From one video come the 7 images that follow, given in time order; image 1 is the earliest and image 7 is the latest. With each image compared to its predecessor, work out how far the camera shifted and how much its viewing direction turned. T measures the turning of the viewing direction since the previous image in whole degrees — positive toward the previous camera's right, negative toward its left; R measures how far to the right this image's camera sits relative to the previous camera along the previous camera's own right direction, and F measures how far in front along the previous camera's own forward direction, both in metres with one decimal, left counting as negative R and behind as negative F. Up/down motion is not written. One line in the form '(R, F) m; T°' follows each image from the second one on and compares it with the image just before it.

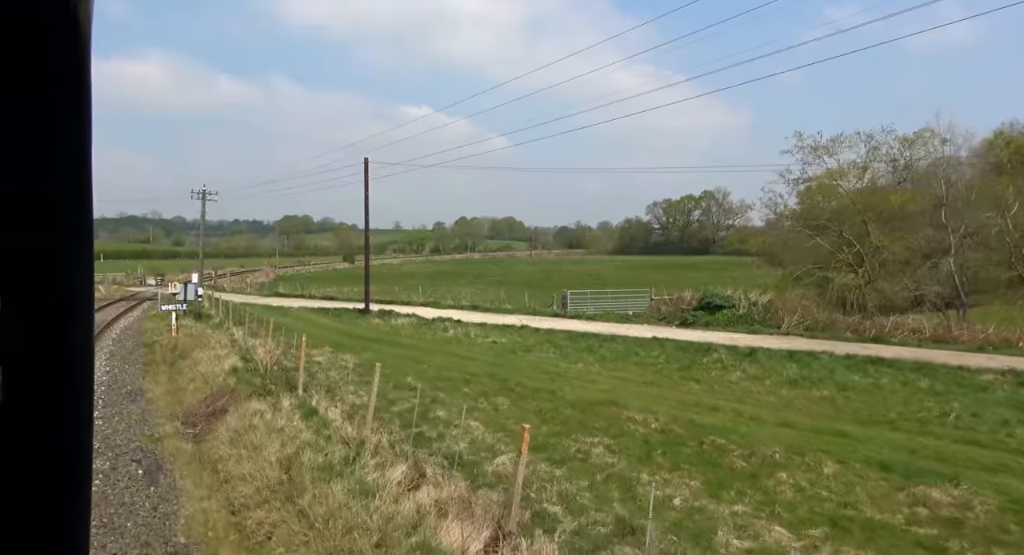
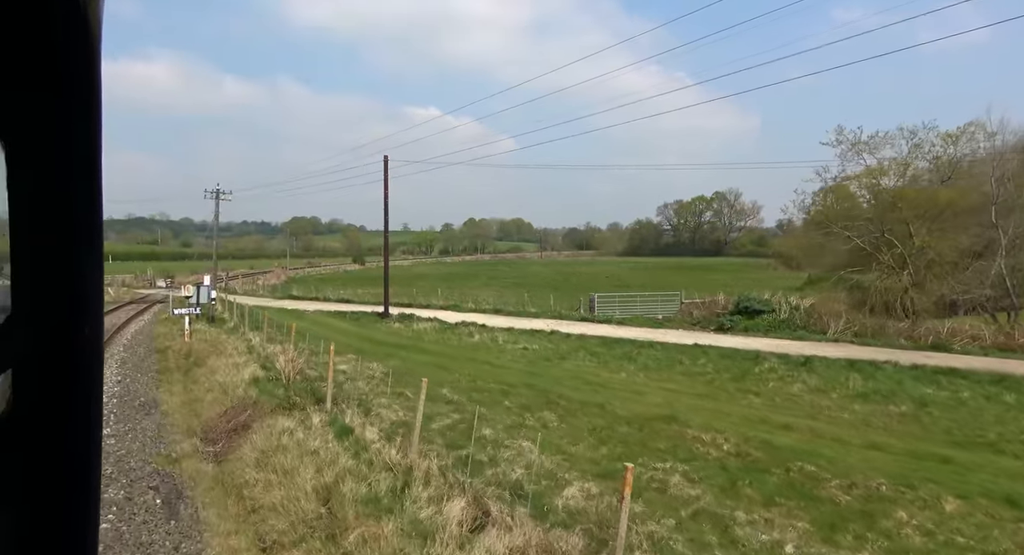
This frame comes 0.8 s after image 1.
(-0.8, +1.1) m; -1°
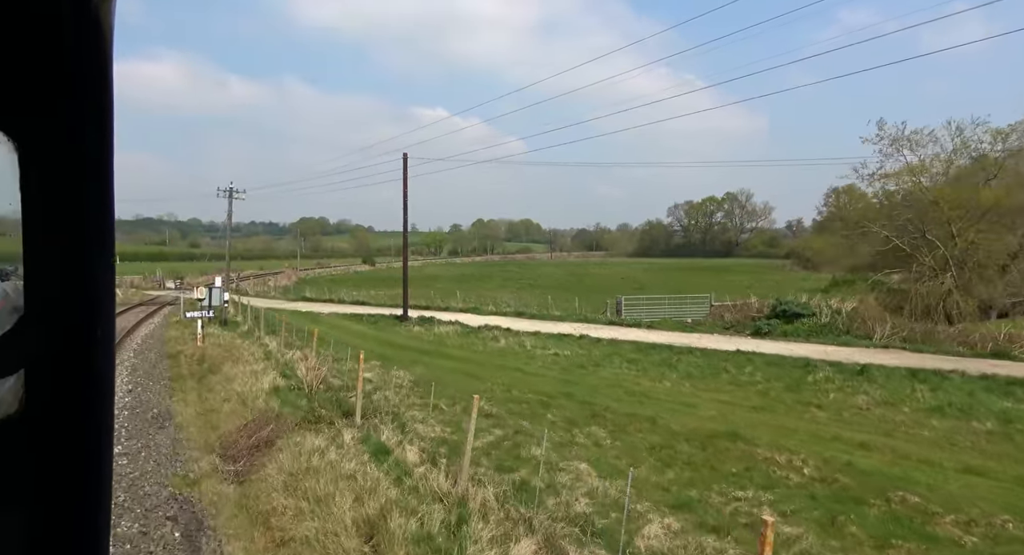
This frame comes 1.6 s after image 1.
(-0.7, +1.0) m; -1°
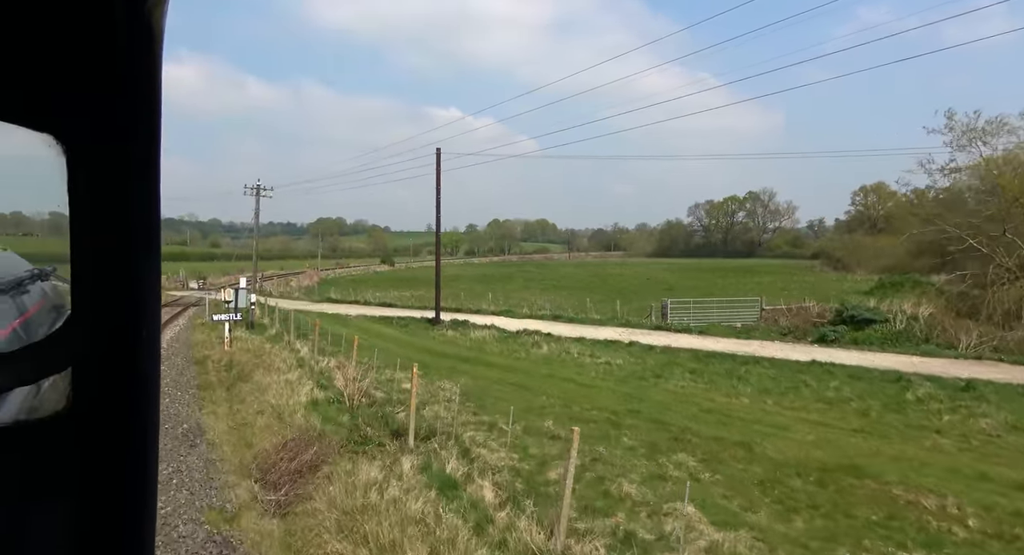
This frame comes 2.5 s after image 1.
(-0.9, +1.5) m; -1°
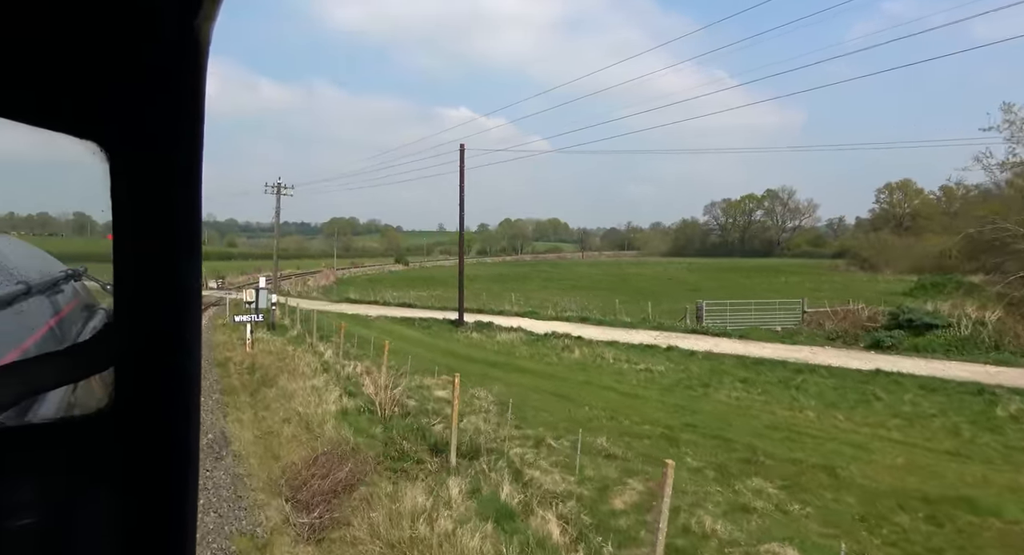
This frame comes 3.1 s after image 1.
(-0.6, +1.1) m; -1°
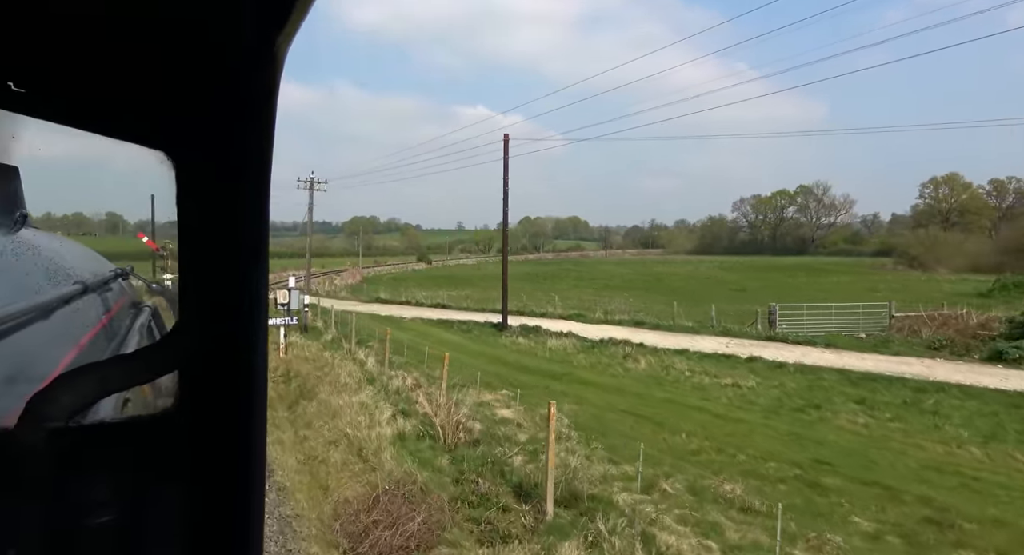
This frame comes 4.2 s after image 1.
(-1.1, +2.2) m; -2°
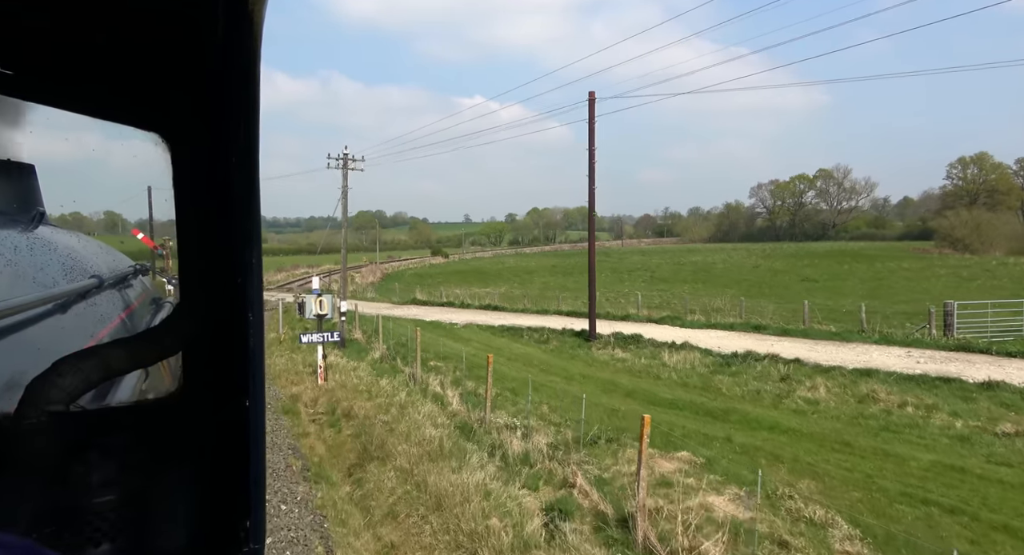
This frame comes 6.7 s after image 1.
(-2.7, +5.4) m; -1°
